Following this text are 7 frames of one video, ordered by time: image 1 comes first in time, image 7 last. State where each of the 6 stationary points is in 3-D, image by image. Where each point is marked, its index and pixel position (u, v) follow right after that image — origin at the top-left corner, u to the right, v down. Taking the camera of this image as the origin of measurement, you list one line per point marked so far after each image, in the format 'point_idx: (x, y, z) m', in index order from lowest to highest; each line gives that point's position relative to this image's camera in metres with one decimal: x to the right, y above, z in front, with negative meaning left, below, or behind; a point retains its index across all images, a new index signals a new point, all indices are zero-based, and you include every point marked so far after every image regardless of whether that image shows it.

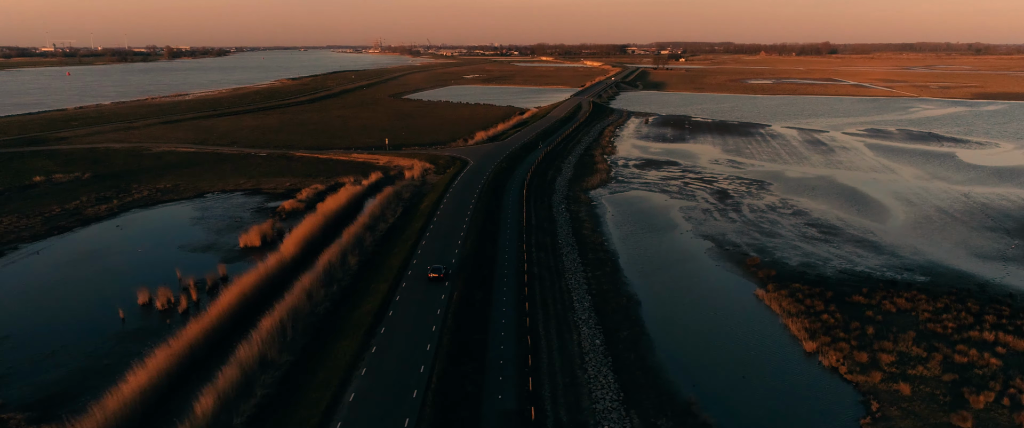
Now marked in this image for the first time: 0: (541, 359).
0: (+0.7, -3.7, +19.2) m
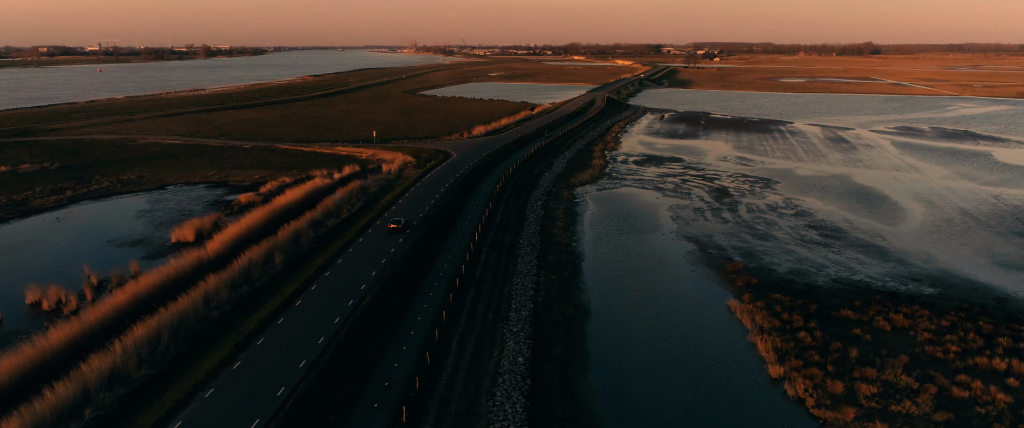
0: (-1.6, -3.6, +15.9) m
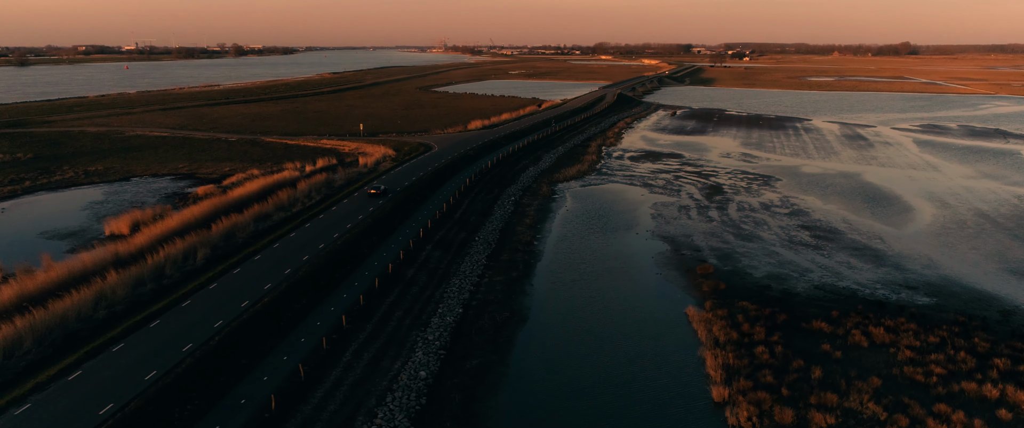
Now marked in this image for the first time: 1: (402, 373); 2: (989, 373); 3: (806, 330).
0: (-3.7, -3.3, +13.6) m
1: (-2.2, -3.2, +15.2) m
2: (+9.6, -3.2, +15.0) m
3: (+6.9, -2.7, +17.4) m
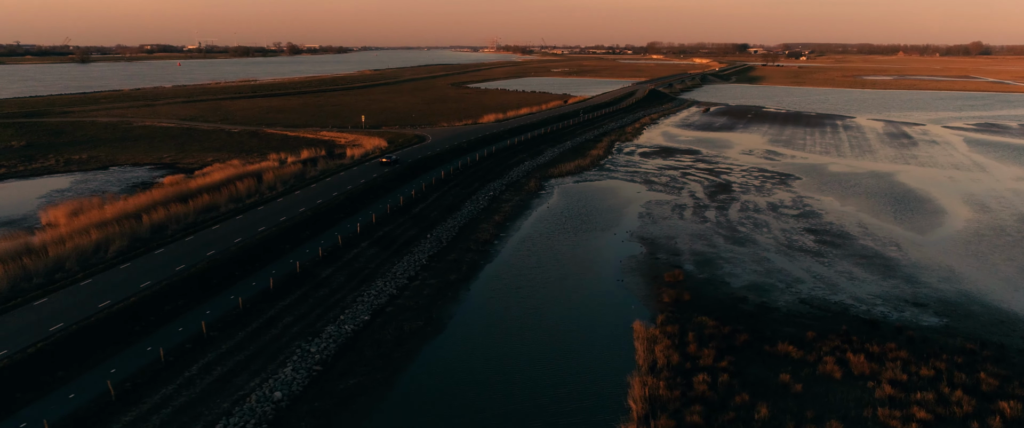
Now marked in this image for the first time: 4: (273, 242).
0: (-5.9, -3.1, +11.1) m
1: (-4.4, -3.0, +12.6) m
2: (+7.4, -3.2, +11.5) m
3: (+4.9, -2.7, +14.1) m
4: (-6.3, -0.8, +19.7) m
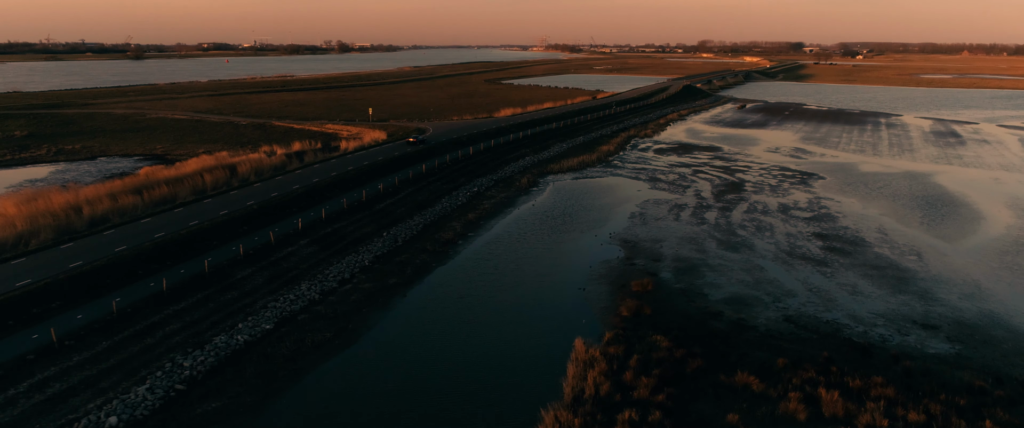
0: (-7.7, -2.9, +9.2) m
1: (-6.1, -2.9, +10.6) m
2: (+5.6, -3.2, +8.8) m
3: (+3.3, -2.7, +11.5) m
4: (-7.5, -0.6, +17.8) m
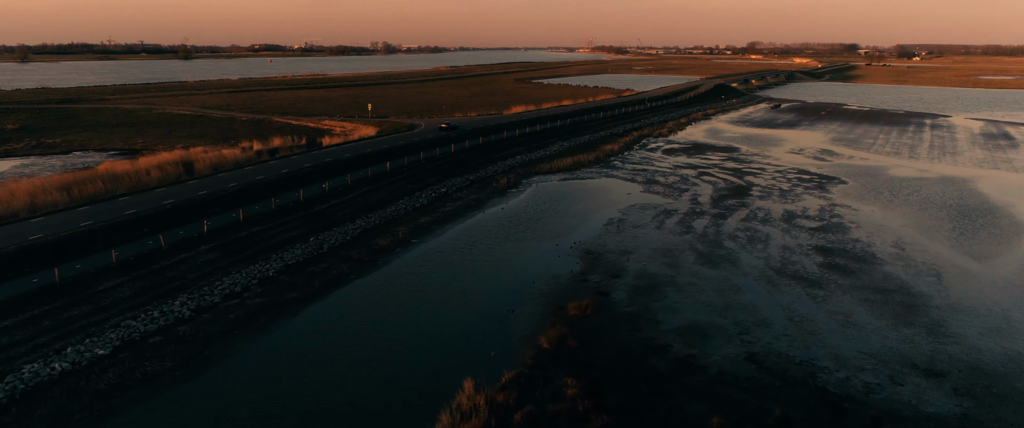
0: (-9.8, -2.9, +6.9) m
1: (-8.1, -2.9, +8.2) m
2: (+3.4, -3.4, +5.7) m
3: (+1.3, -2.8, +8.6) m
4: (-9.0, -0.6, +15.5) m
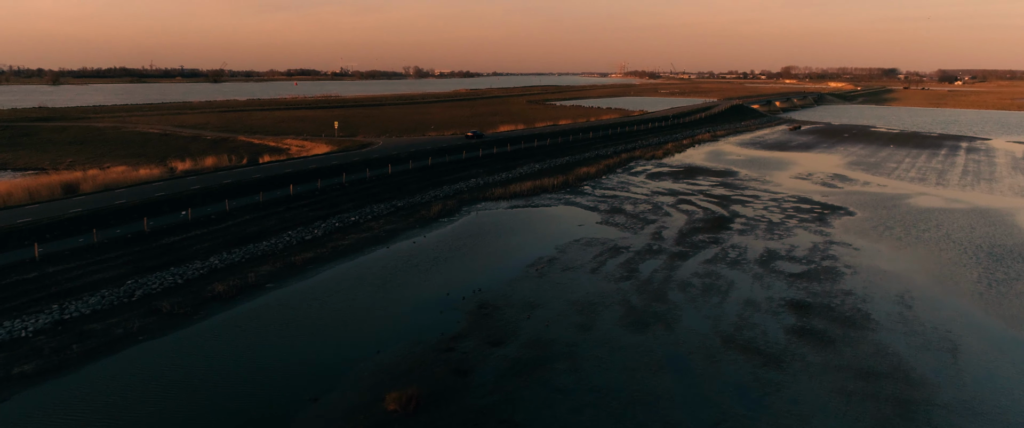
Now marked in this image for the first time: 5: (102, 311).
0: (-12.7, -3.1, +3.0) m
1: (-10.9, -3.2, +4.2) m
2: (+0.5, -3.7, +1.1) m
3: (-1.5, -3.2, +4.1) m
4: (-11.5, -1.1, +11.6) m
5: (-6.9, -1.7, +12.8) m
